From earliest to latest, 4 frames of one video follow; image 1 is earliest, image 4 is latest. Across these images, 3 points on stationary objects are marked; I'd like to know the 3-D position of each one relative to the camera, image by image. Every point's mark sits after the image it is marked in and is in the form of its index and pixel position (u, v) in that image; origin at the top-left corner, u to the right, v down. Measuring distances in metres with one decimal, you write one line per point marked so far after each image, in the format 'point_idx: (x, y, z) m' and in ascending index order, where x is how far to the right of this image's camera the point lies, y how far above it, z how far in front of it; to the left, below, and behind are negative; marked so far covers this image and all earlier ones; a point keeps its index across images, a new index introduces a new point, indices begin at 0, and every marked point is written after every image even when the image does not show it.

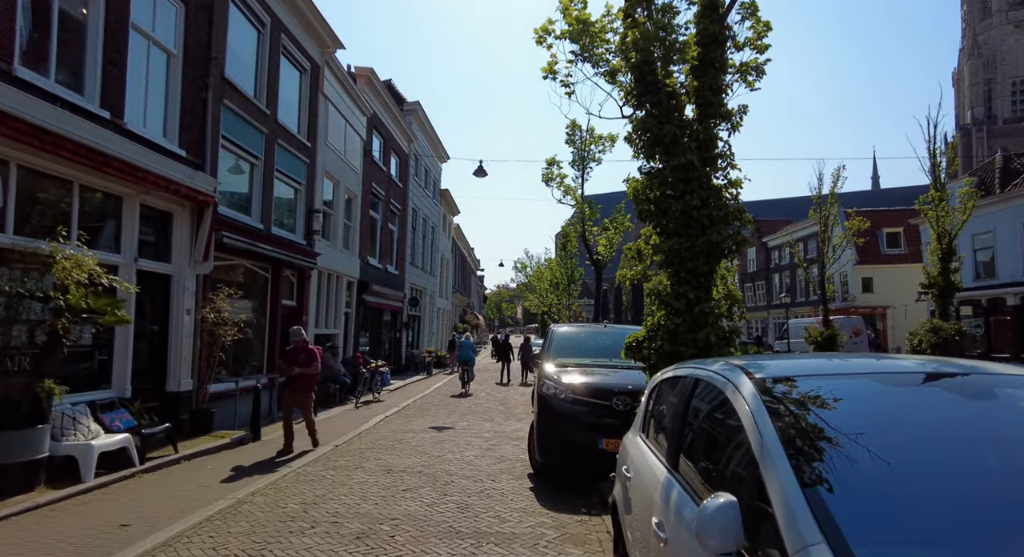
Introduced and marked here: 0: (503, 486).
0: (-0.1, -2.6, +7.4) m
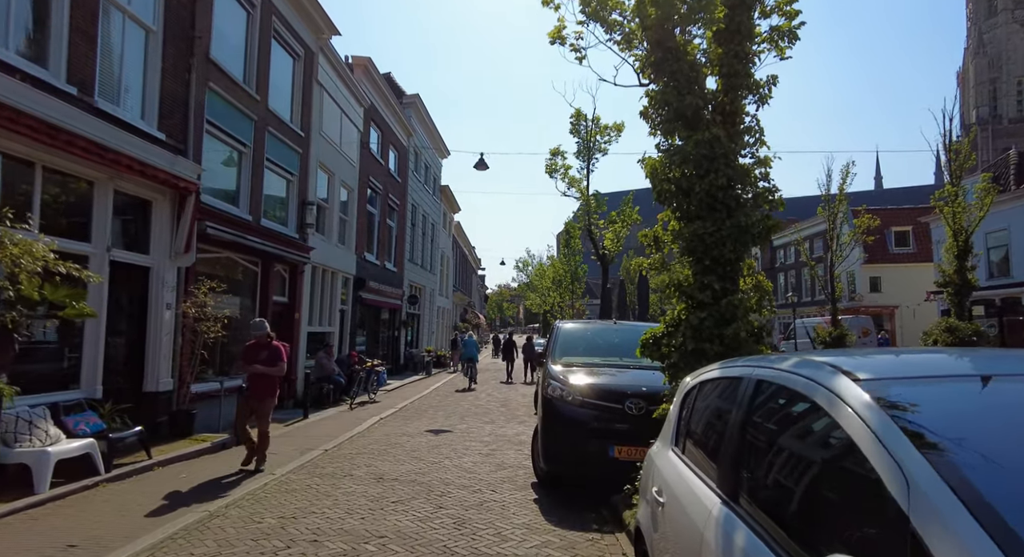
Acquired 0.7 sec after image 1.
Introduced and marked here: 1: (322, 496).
0: (-0.1, -2.4, +6.7) m
1: (-2.1, -2.4, +6.6) m
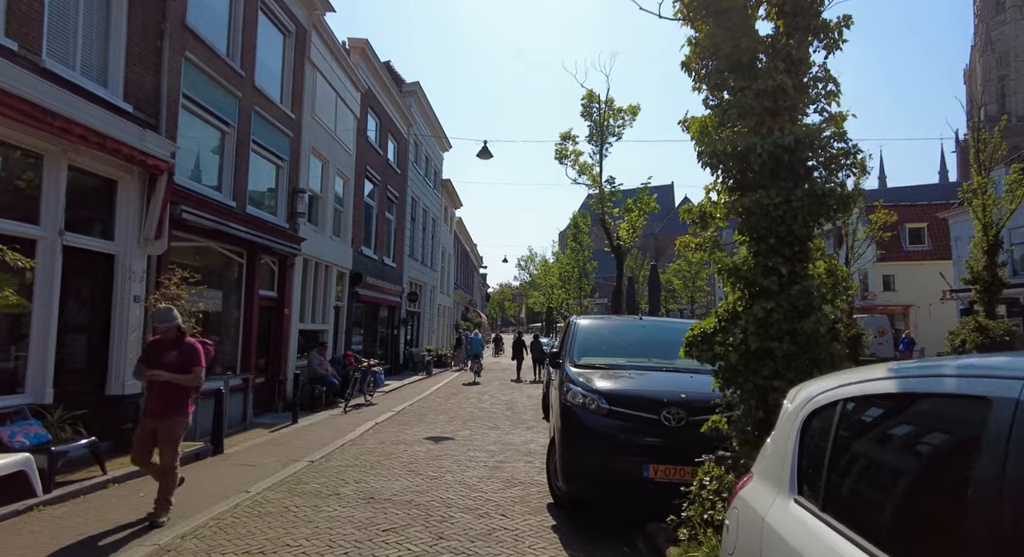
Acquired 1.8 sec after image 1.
0: (0.0, -2.3, +5.7) m
1: (-2.0, -2.3, +5.6) m
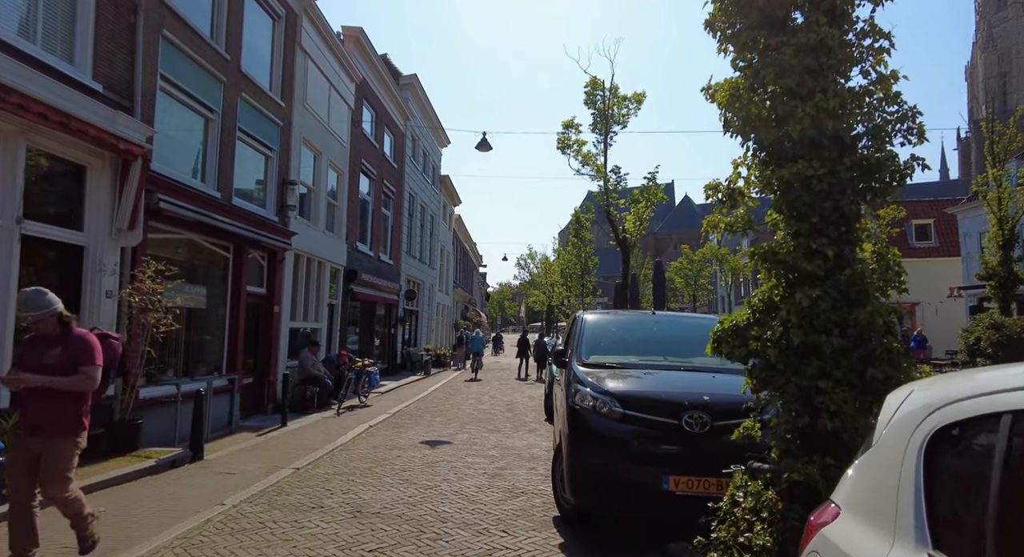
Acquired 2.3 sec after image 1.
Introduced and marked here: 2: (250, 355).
0: (+0.1, -2.2, +5.1) m
1: (-1.9, -2.2, +5.0) m
2: (-5.4, -1.6, +12.4) m
